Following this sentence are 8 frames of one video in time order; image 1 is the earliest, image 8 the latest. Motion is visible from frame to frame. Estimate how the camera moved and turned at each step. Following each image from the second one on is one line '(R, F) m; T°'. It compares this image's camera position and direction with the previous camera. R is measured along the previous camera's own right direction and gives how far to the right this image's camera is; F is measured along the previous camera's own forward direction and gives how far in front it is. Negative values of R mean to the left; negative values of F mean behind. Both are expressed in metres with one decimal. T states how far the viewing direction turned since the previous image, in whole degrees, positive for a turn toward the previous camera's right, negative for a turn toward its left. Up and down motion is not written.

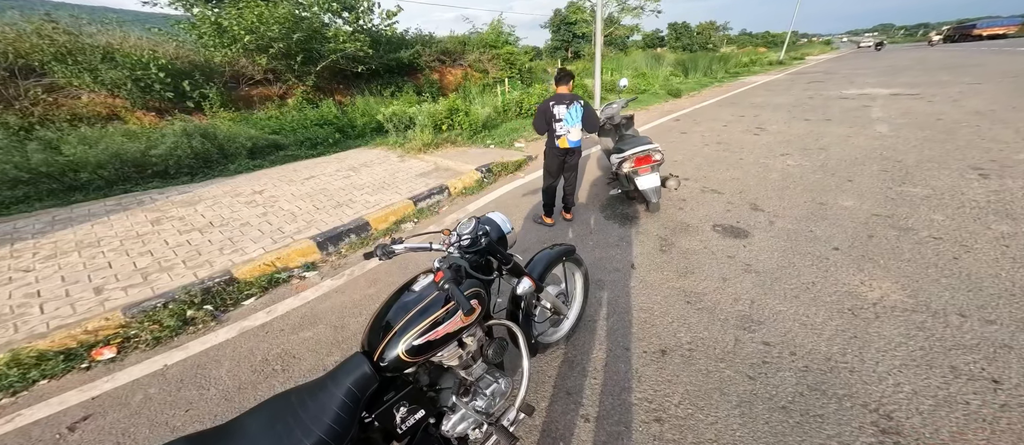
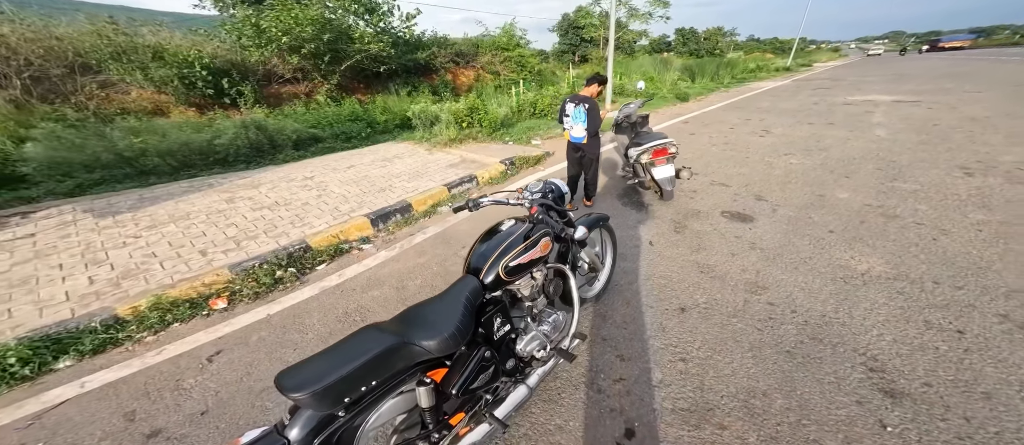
(-0.3, -0.4) m; 0°
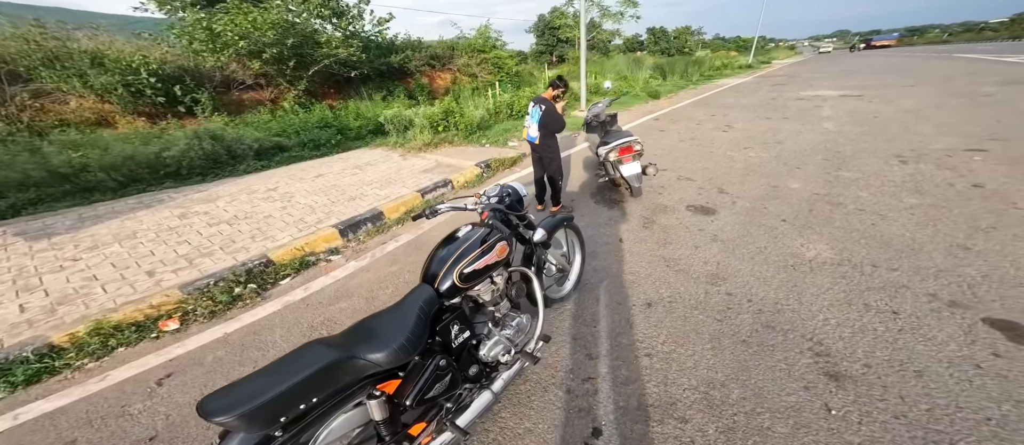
(+0.1, 0.0) m; +3°
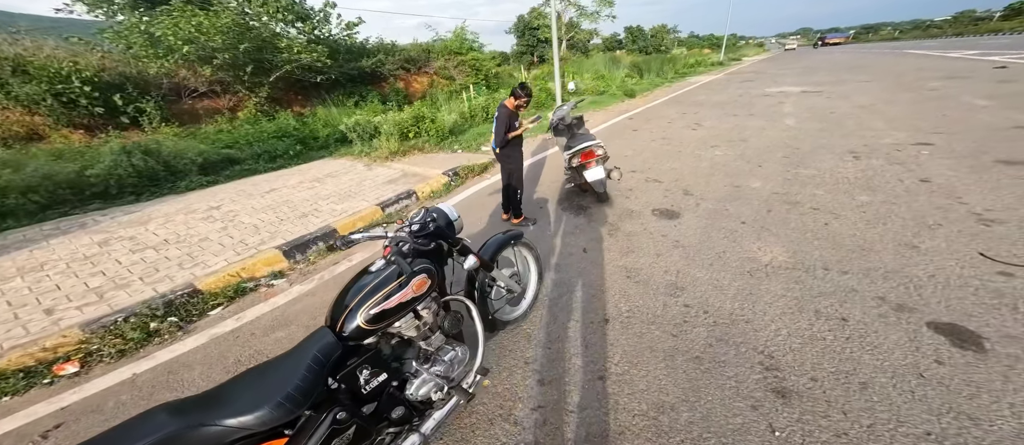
(+0.3, +0.2) m; +3°
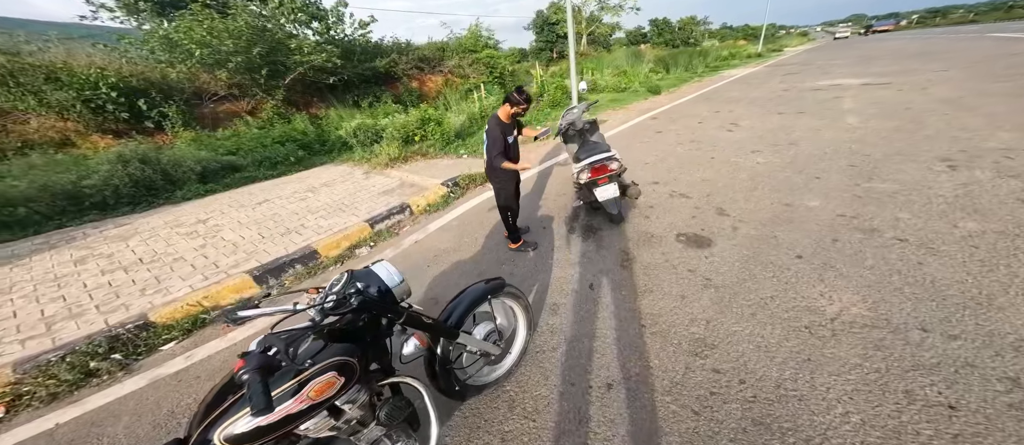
(+0.3, +0.5) m; -5°
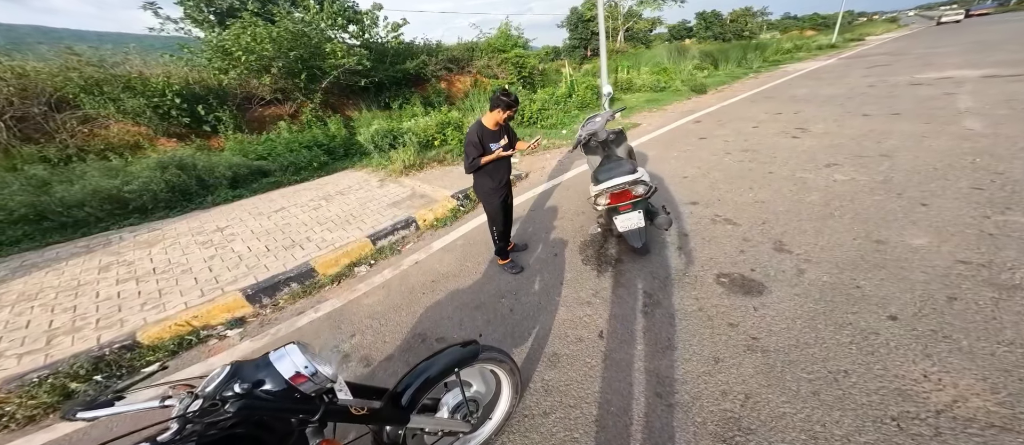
(+0.3, +0.4) m; -7°
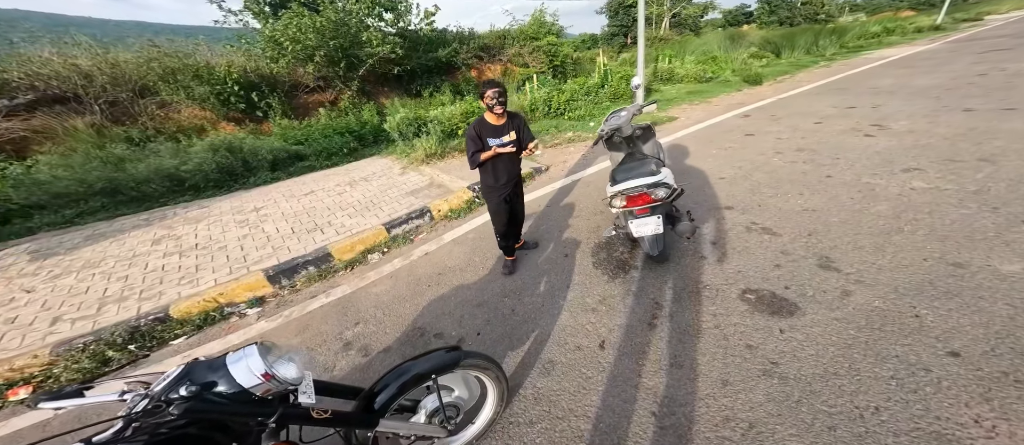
(+0.2, +0.1) m; -7°
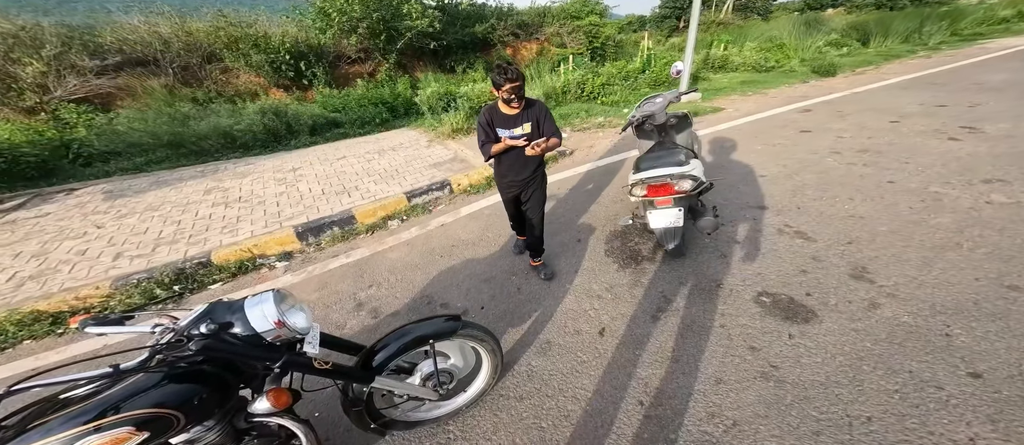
(+0.1, 0.0) m; -5°
